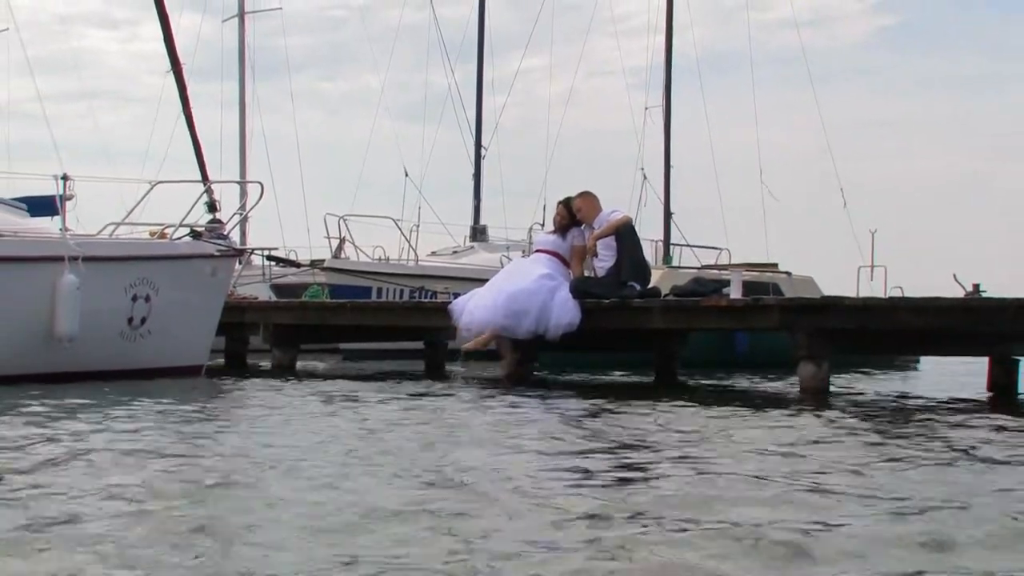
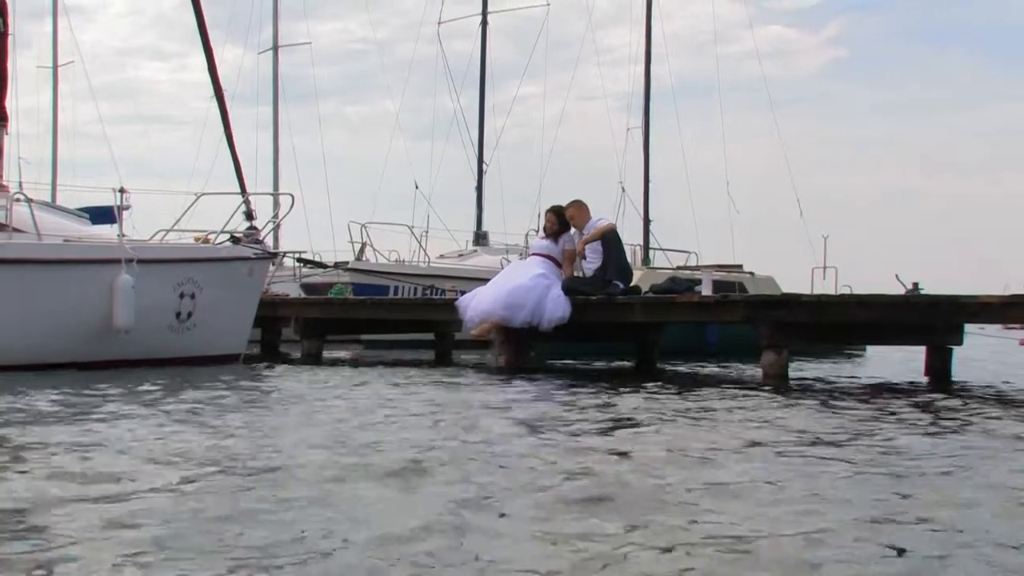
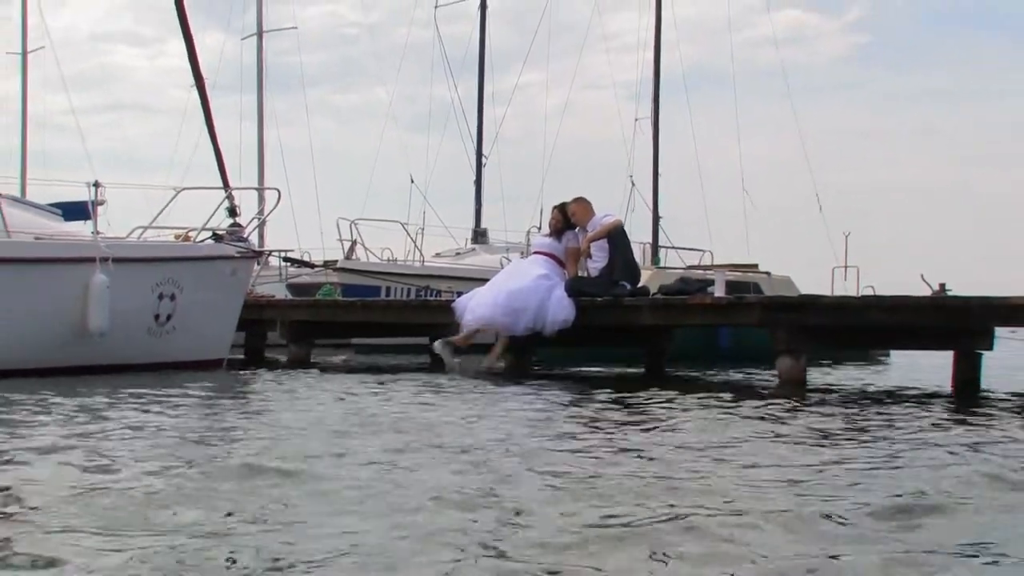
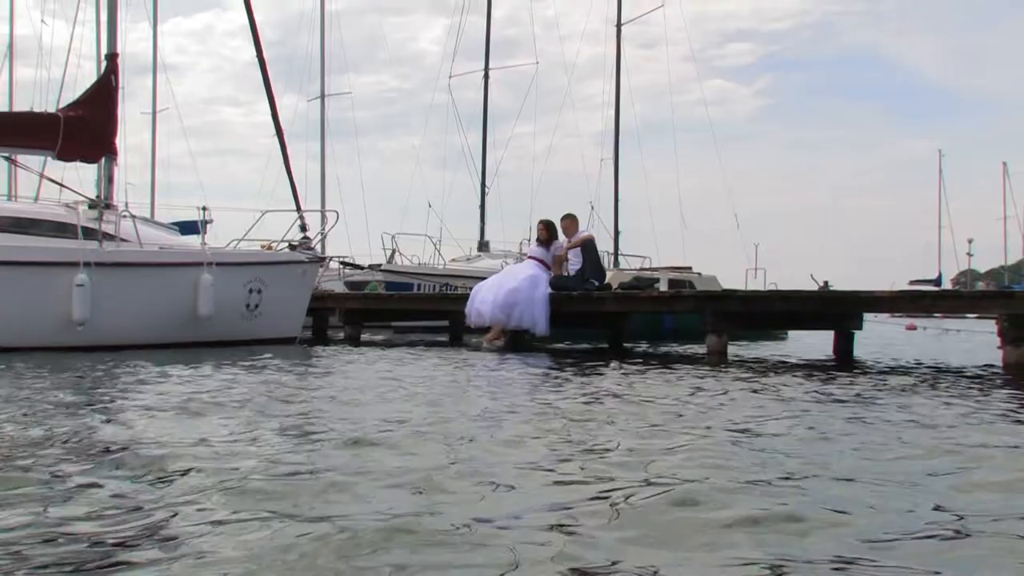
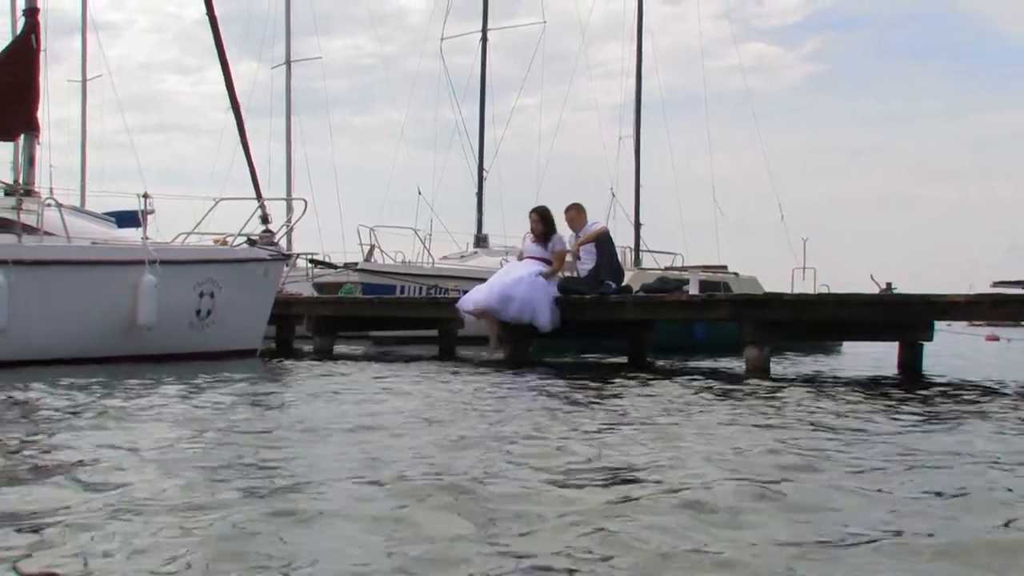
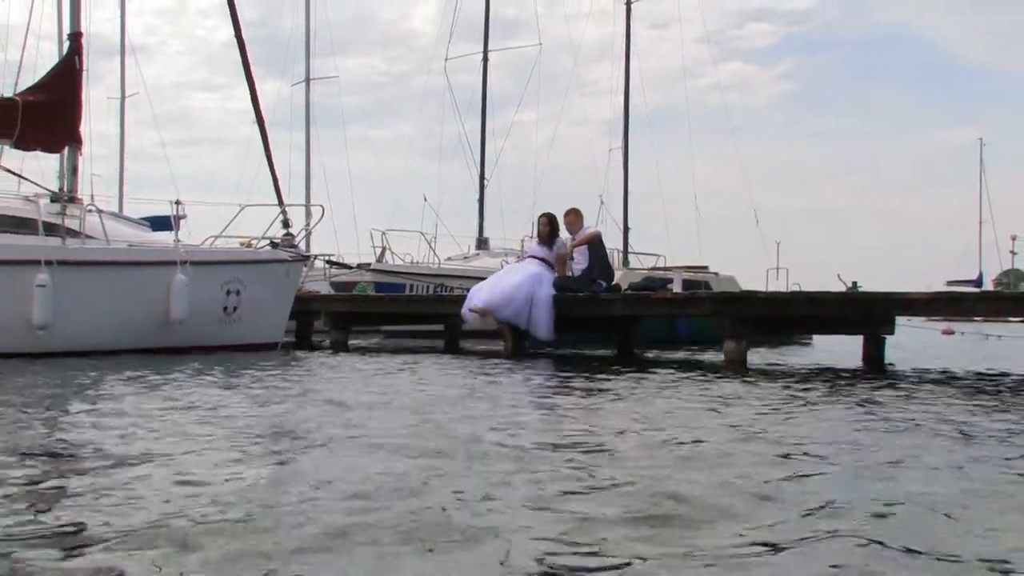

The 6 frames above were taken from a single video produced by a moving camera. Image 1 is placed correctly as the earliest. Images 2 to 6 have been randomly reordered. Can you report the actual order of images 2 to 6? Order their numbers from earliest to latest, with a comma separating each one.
3, 2, 5, 6, 4
